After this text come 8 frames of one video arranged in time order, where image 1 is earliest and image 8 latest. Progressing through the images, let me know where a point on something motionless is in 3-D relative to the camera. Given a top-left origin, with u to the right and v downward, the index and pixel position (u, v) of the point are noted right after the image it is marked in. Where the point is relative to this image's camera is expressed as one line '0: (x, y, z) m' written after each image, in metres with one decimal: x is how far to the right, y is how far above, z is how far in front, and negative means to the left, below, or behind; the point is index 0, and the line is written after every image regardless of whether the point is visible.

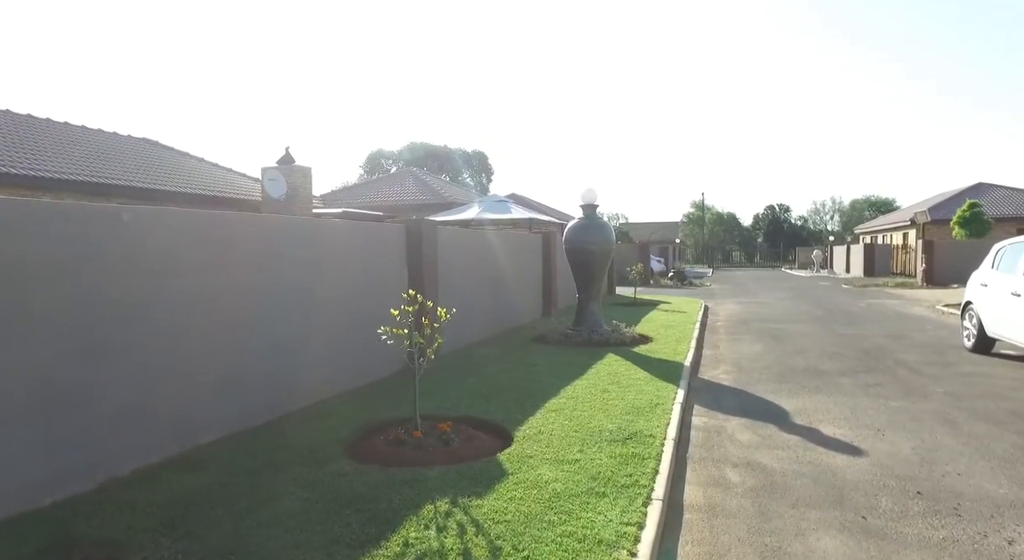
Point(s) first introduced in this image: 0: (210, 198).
0: (-9.6, +2.6, +19.1) m
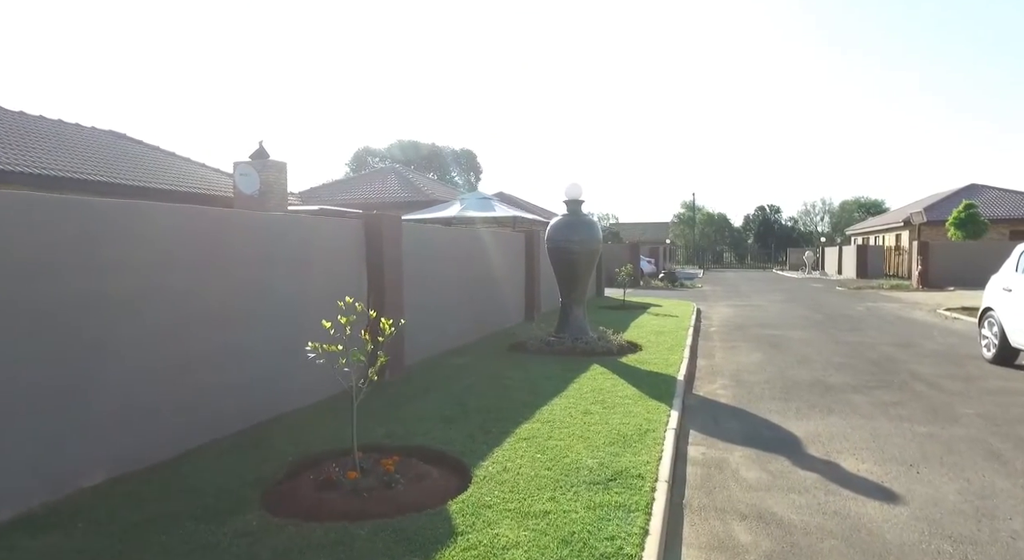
0: (-10.1, +2.6, +18.1) m
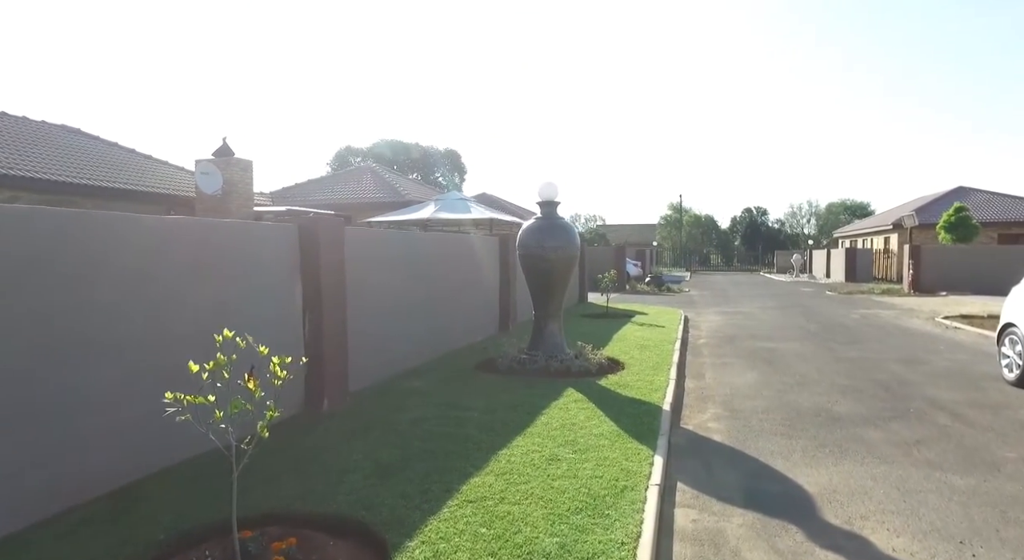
0: (-10.7, +2.5, +16.9) m
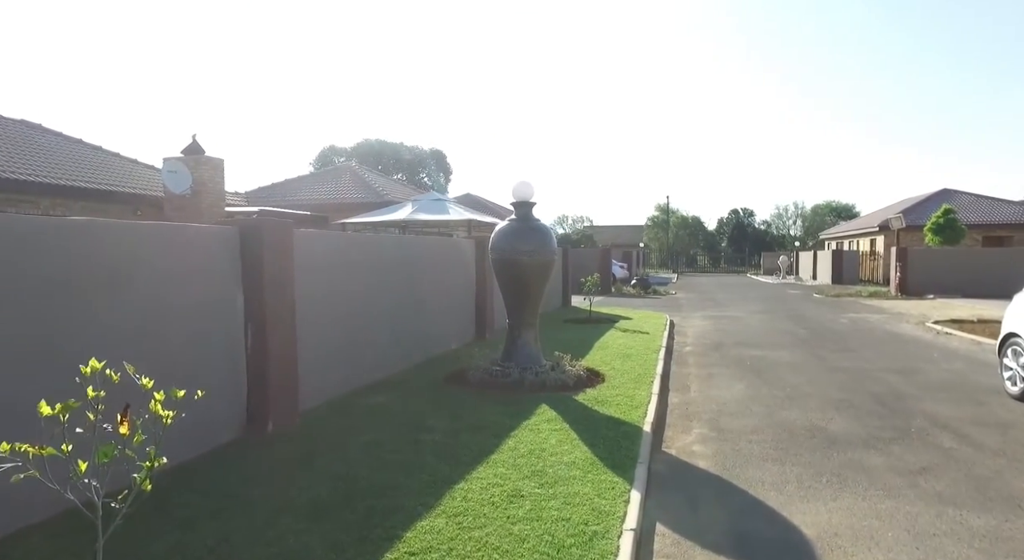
0: (-11.2, +2.4, +16.1) m
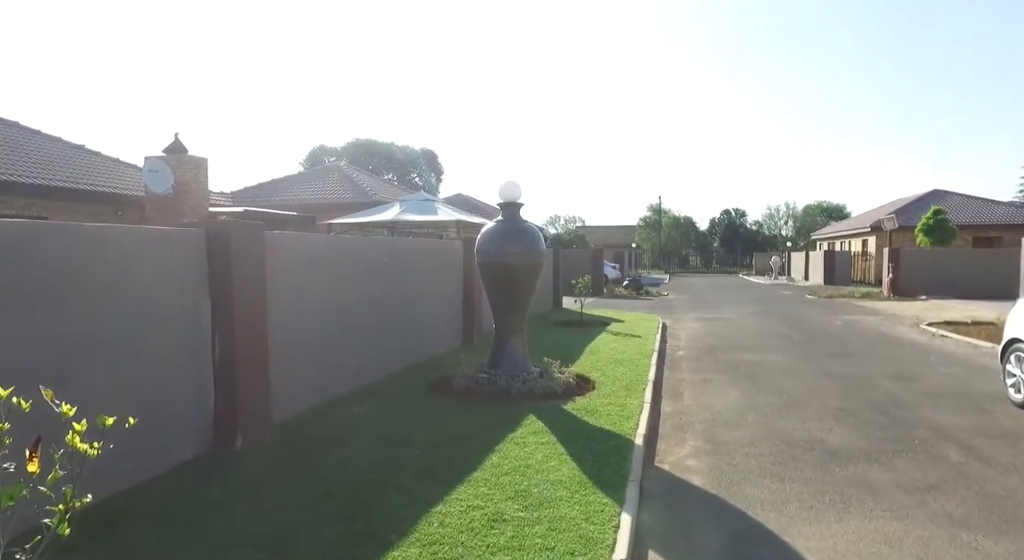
0: (-11.5, +2.3, +15.7) m
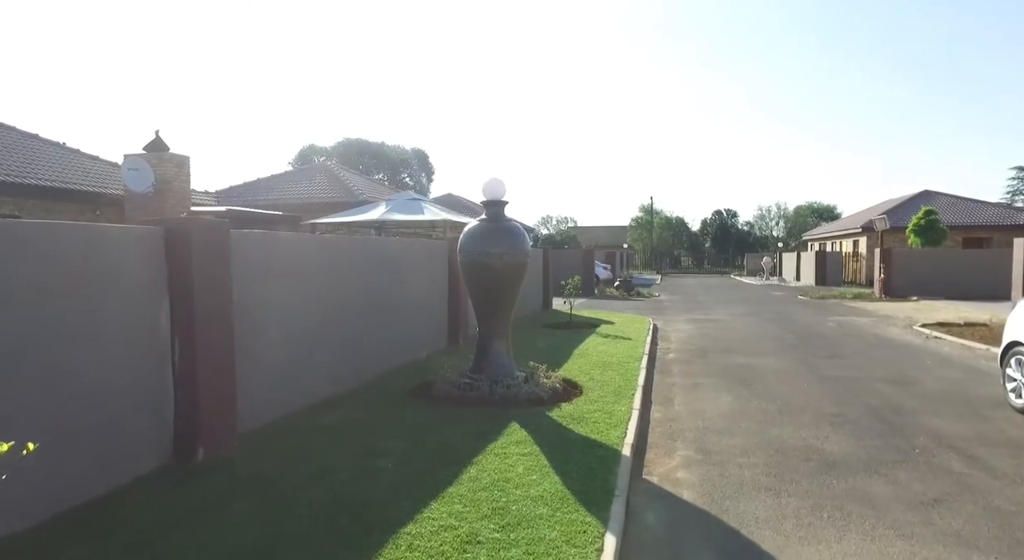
0: (-11.8, +2.3, +15.3) m
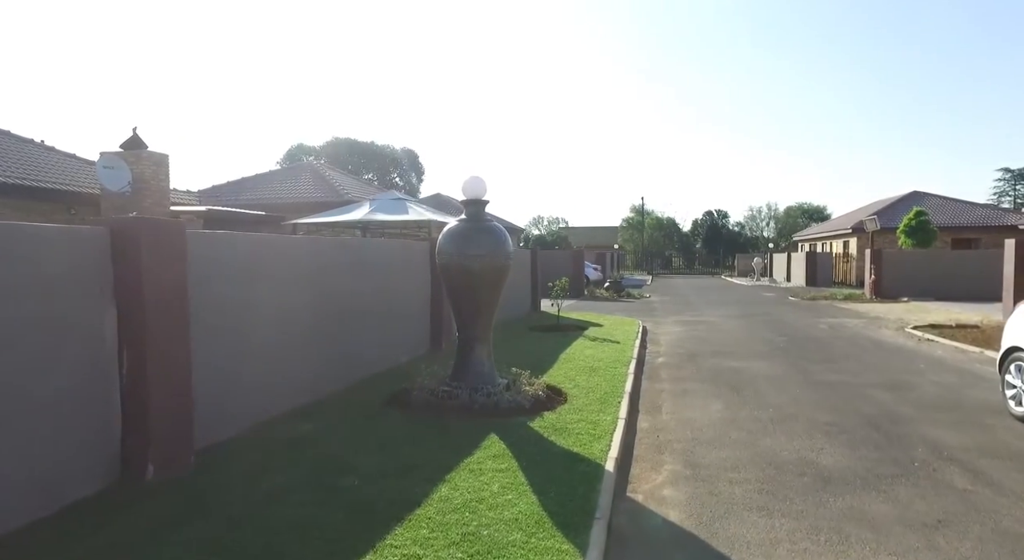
0: (-12.1, +2.3, +14.8) m
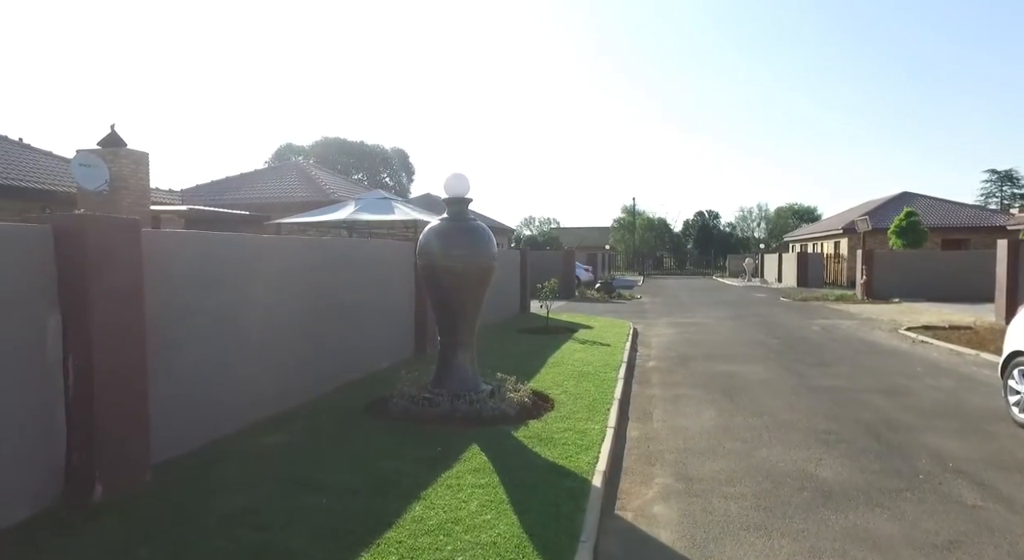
0: (-12.4, +2.2, +14.4) m
